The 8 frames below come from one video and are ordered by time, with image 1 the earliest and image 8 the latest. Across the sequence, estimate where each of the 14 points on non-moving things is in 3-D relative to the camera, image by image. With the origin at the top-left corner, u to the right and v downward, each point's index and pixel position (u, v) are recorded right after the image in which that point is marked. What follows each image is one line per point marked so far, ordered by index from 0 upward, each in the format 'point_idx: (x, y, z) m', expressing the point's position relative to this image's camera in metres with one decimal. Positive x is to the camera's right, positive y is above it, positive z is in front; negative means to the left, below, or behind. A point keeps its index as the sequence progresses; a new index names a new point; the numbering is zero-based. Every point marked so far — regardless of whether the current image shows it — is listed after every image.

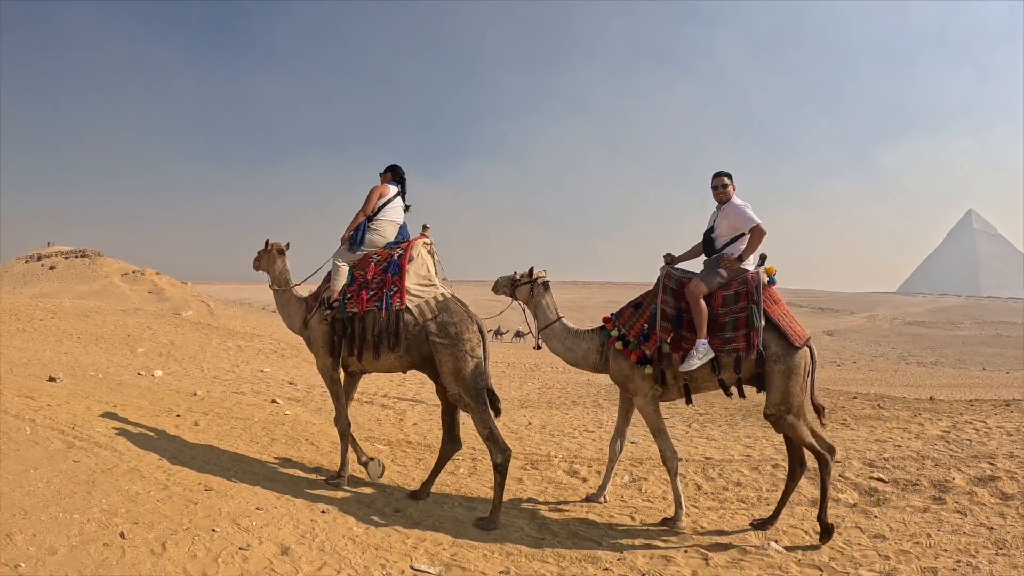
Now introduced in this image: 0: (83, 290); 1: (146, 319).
0: (-11.8, 0.0, +17.5) m
1: (-6.8, -0.6, +12.2) m
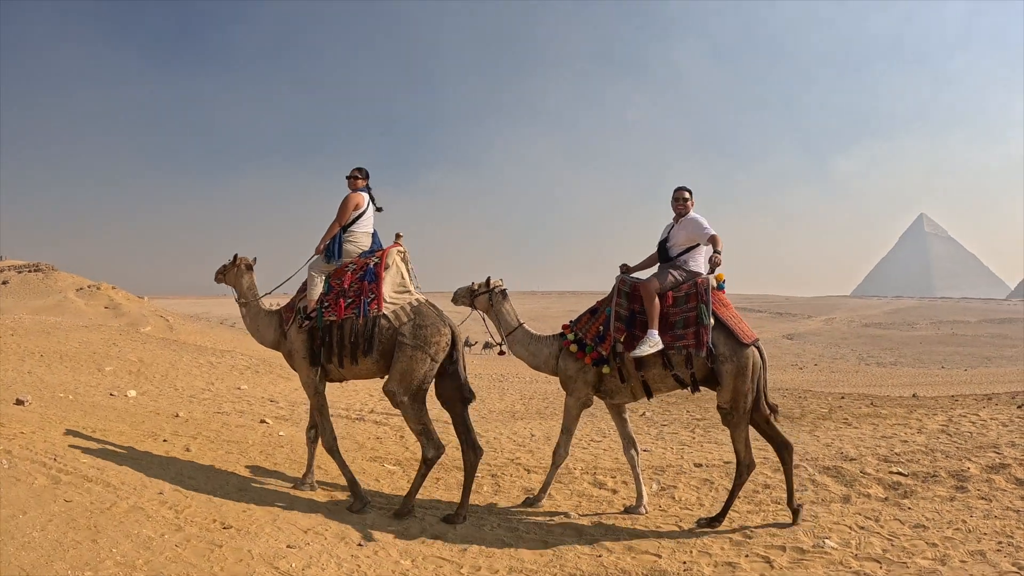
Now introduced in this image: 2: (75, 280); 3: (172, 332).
0: (-12.5, -0.4, +16.6) m
1: (-7.2, -0.9, +11.6) m
2: (-13.6, +0.3, +19.8) m
3: (-8.3, -1.1, +15.6) m
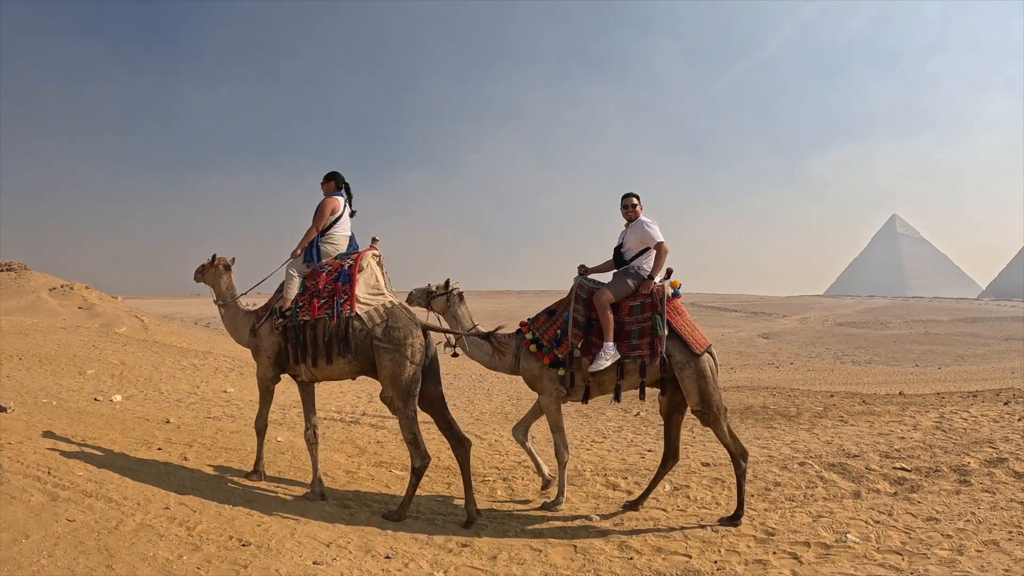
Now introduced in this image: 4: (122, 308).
0: (-12.8, -0.4, +16.1) m
1: (-7.4, -0.9, +11.2) m
2: (-14.1, +0.3, +19.2) m
3: (-8.6, -1.1, +15.2) m
4: (-11.4, -0.6, +18.5) m
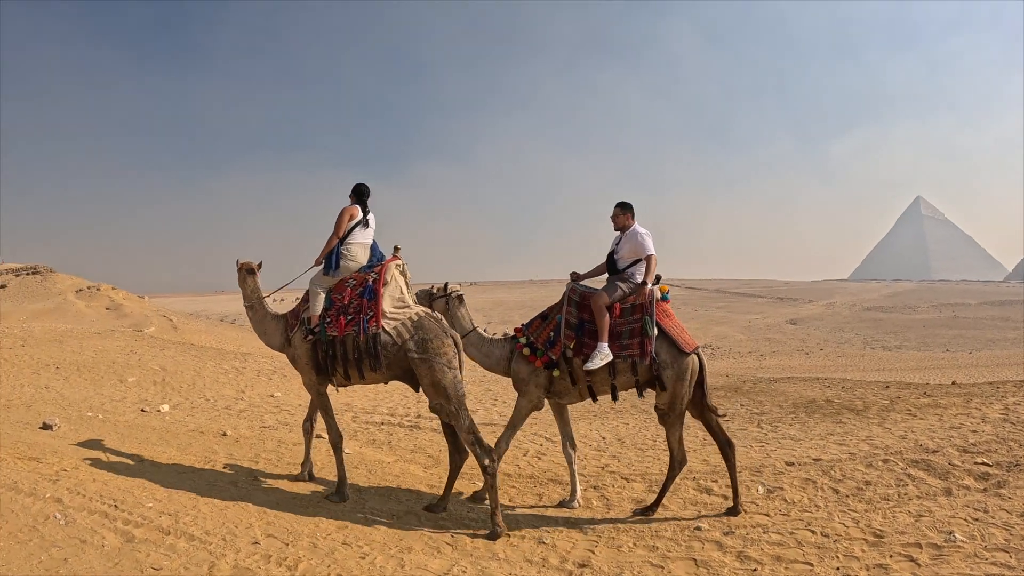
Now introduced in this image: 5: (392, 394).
0: (-12.1, -0.5, +16.1) m
1: (-6.8, -0.9, +11.1) m
2: (-13.3, +0.2, +19.3) m
3: (-7.9, -1.1, +15.1) m
4: (-10.6, -0.6, +18.5) m
5: (-2.3, -1.9, +11.8) m
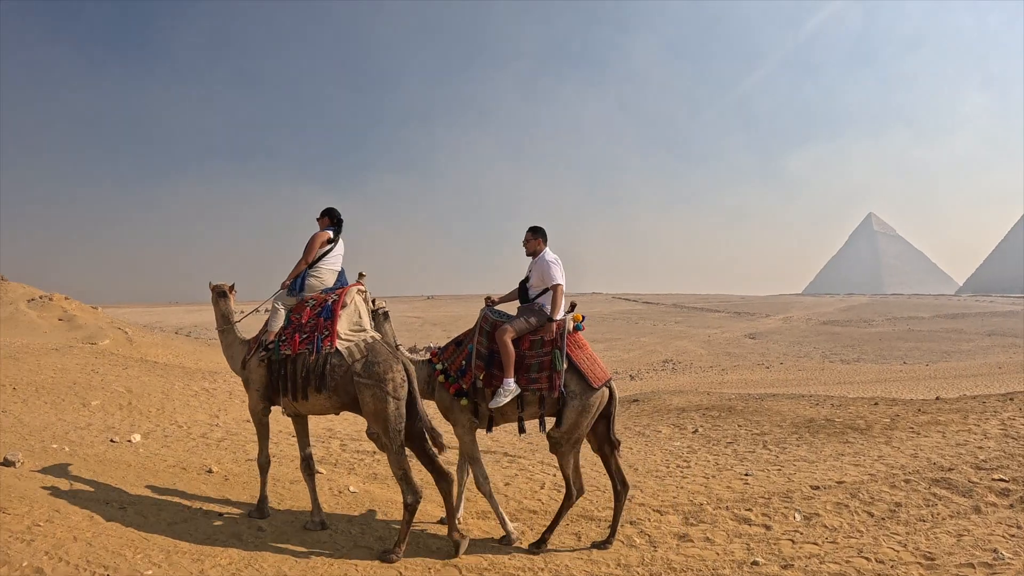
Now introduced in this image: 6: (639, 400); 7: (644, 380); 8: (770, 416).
0: (-12.7, -0.8, +15.1) m
1: (-7.1, -1.1, +10.5) m
2: (-14.1, -0.1, +18.2) m
3: (-8.5, -1.4, +14.4) m
4: (-11.4, -0.9, +17.6) m
5: (-2.7, -2.2, +11.4) m
6: (+2.5, -2.0, +11.6) m
7: (+4.2, -2.8, +19.8) m
8: (+4.0, -1.9, +9.6) m
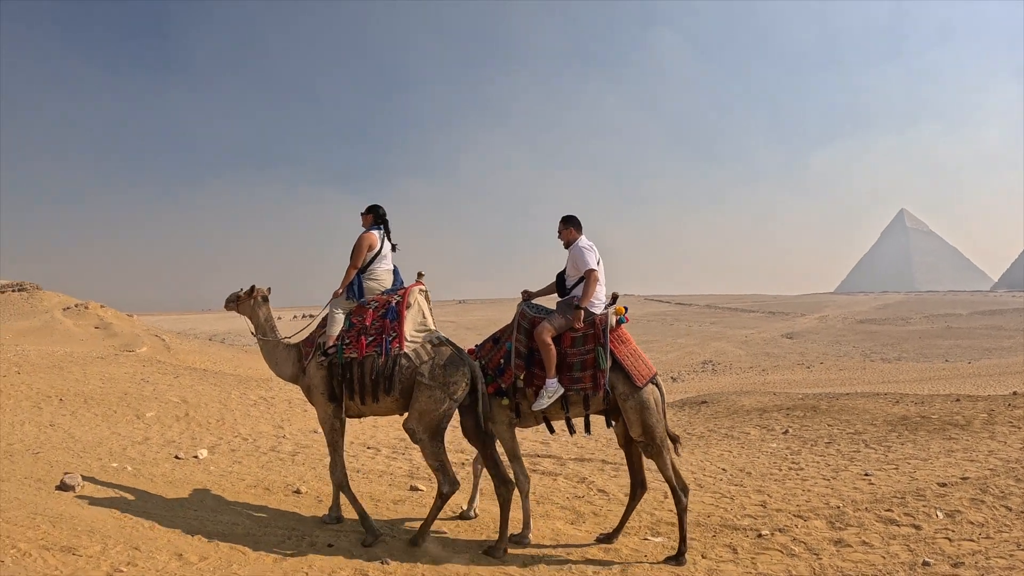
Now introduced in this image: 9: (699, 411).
0: (-11.7, -1.0, +15.0) m
1: (-6.3, -1.2, +10.1) m
2: (-13.0, -0.3, +18.1) m
3: (-7.5, -1.5, +14.1) m
4: (-10.3, -1.1, +17.4) m
5: (-1.8, -2.2, +10.9) m
6: (+3.4, -1.9, +10.9) m
7: (+5.4, -2.8, +19.1) m
8: (+4.9, -1.8, +9.0) m
9: (+3.1, -2.0, +10.3) m
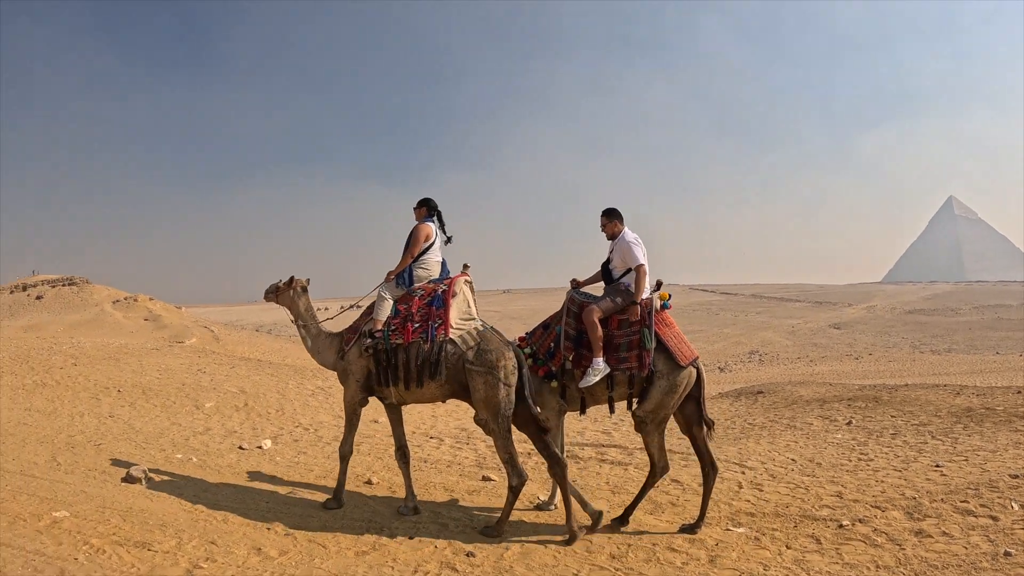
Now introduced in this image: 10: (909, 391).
0: (-10.7, -0.8, +15.3) m
1: (-5.5, -1.1, +10.2) m
2: (-11.9, -0.2, +18.5) m
3: (-6.5, -1.3, +14.2) m
4: (-9.2, -0.9, +17.7) m
5: (-1.0, -2.1, +10.8) m
6: (+4.2, -1.7, +10.5) m
7: (+6.5, -2.5, +18.6) m
8: (+5.5, -1.6, +8.5) m
9: (+3.8, -1.8, +9.9) m
10: (+6.2, -1.6, +9.9) m
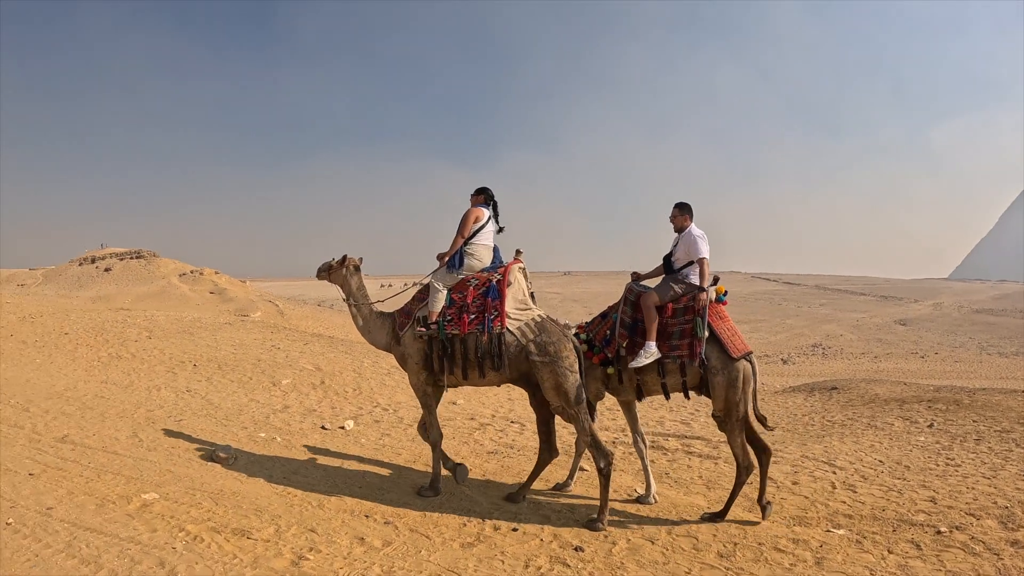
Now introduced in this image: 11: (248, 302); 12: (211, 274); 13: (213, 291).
0: (-9.4, -0.1, +15.8) m
1: (-4.6, -0.7, +10.4) m
2: (-10.3, +0.6, +19.1) m
3: (-5.3, -0.8, +14.4) m
4: (-7.7, -0.2, +18.1) m
5: (-0.1, -1.8, +10.6) m
6: (+5.1, -1.6, +10.0) m
7: (+8.0, -2.3, +17.9) m
8: (+6.3, -1.6, +7.9) m
9: (+4.7, -1.7, +9.4) m
10: (+7.1, -1.6, +9.3) m
11: (-6.8, -0.4, +15.8) m
12: (-8.7, +0.3, +18.0) m
13: (-8.0, -0.2, +16.5) m
